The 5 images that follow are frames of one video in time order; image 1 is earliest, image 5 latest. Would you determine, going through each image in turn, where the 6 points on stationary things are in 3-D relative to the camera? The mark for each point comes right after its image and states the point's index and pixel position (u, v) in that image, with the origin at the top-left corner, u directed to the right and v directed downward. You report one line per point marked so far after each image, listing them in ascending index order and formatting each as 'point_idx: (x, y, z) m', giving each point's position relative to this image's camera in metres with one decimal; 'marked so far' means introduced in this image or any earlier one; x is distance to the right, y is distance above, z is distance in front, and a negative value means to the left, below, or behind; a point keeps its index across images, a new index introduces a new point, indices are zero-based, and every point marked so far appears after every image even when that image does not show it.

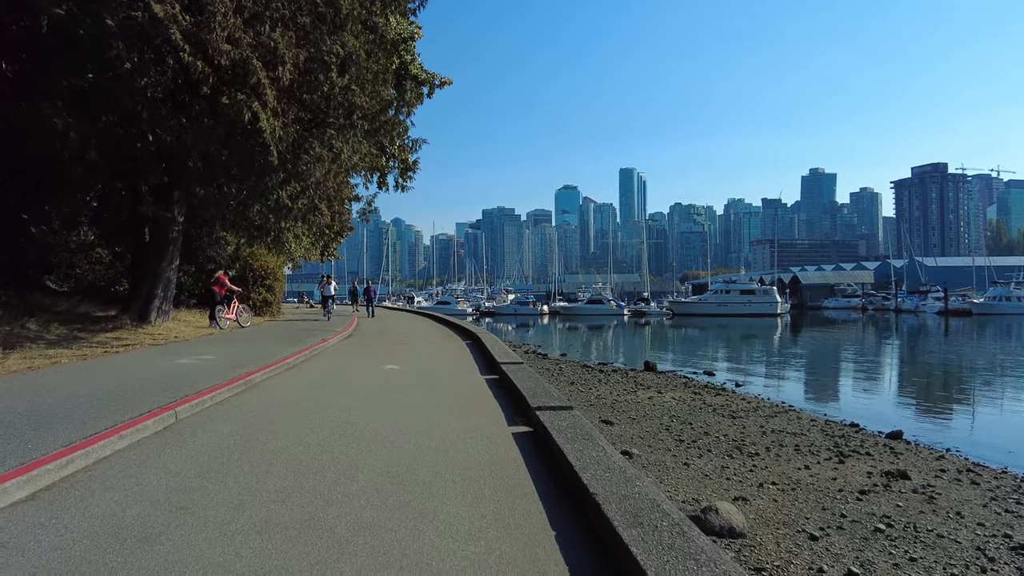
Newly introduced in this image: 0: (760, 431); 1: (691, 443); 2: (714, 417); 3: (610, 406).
0: (+5.3, -3.0, +14.5) m
1: (+3.3, -2.9, +12.6) m
2: (+4.7, -3.0, +15.9) m
3: (+2.3, -2.8, +15.8) m
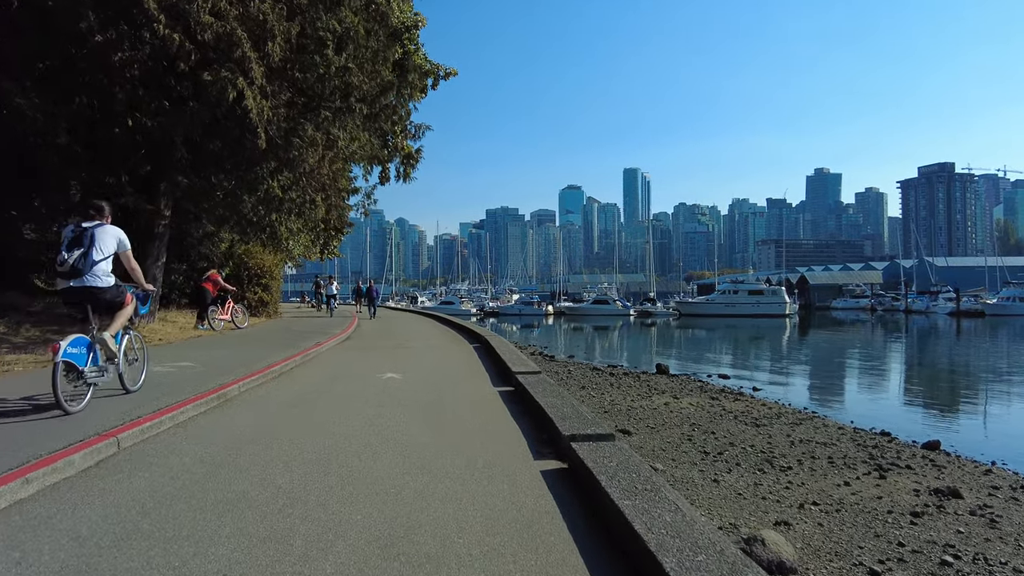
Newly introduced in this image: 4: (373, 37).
0: (+5.5, -3.0, +13.5) m
1: (+3.5, -2.8, +11.6) m
2: (+4.9, -3.0, +14.9) m
3: (+2.5, -2.7, +14.8) m
4: (-2.9, +5.3, +14.2) m
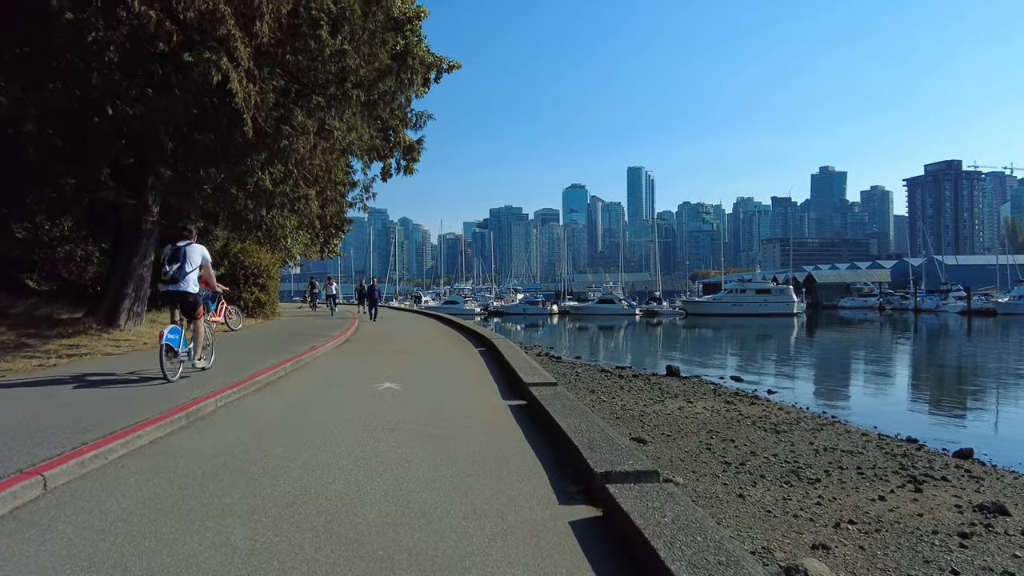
0: (+5.6, -3.0, +12.8) m
1: (+3.6, -2.8, +10.9) m
2: (+5.0, -3.0, +14.1) m
3: (+2.6, -2.7, +14.1) m
4: (-2.8, +5.3, +13.5) m
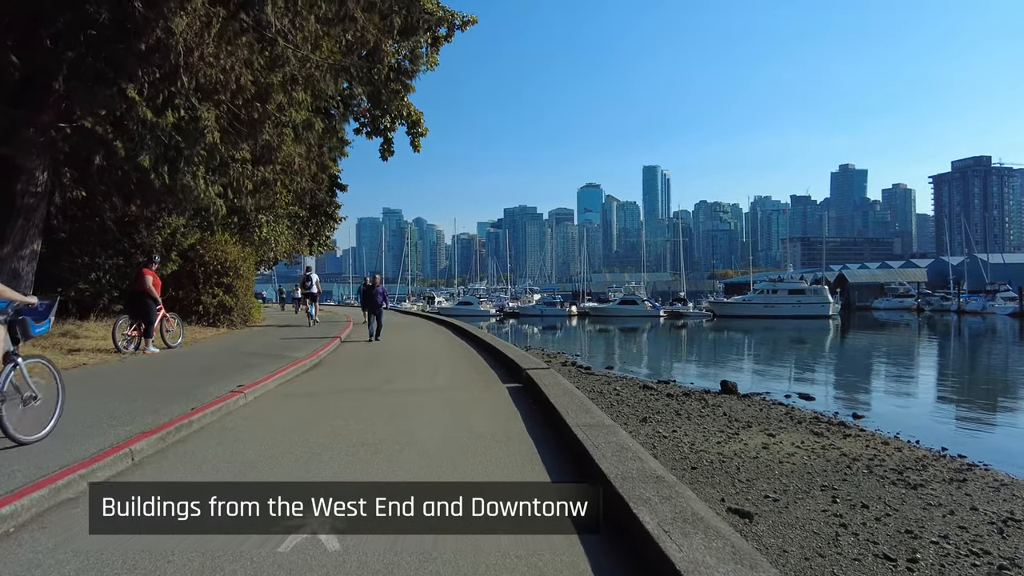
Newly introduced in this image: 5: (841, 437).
0: (+6.1, -3.0, +8.8) m
1: (+4.1, -2.9, +6.9) m
2: (+5.6, -3.0, +10.2) m
3: (+3.2, -2.8, +10.2) m
4: (-2.2, +5.3, +9.7) m
5: (+6.9, -3.1, +14.3) m
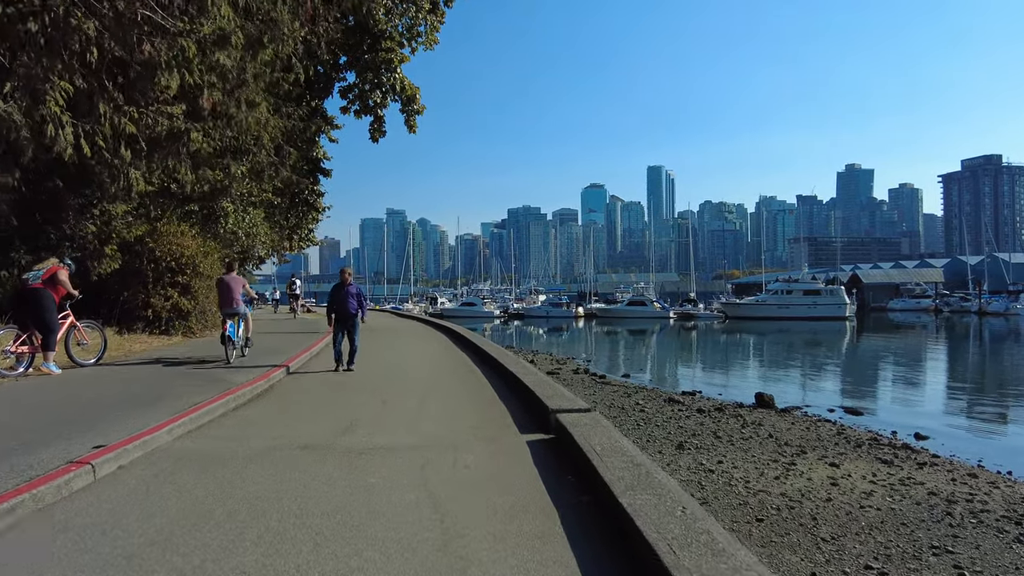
0: (+6.3, -3.0, +6.4) m
1: (+4.2, -2.9, +4.5) m
2: (+5.8, -3.0, +7.8) m
3: (+3.3, -2.8, +7.8) m
4: (-2.1, +5.3, +7.4) m
5: (+7.1, -3.1, +11.9) m
